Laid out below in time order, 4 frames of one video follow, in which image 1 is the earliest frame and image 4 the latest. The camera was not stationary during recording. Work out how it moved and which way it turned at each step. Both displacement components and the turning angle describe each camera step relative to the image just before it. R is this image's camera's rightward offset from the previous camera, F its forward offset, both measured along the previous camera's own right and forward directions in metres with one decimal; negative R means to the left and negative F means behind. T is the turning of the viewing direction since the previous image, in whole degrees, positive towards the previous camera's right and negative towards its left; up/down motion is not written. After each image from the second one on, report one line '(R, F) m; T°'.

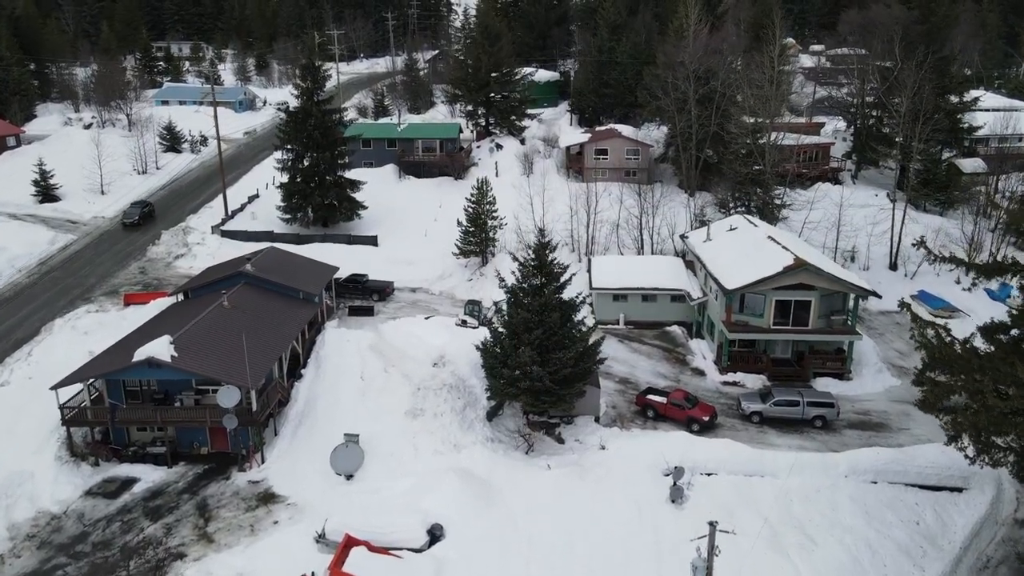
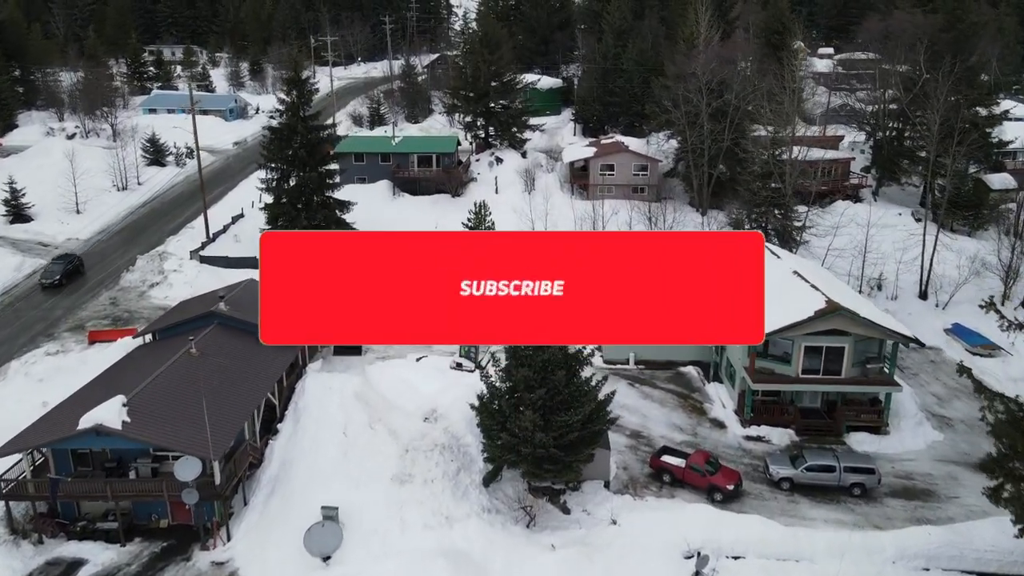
(+0.1, +2.3) m; 0°
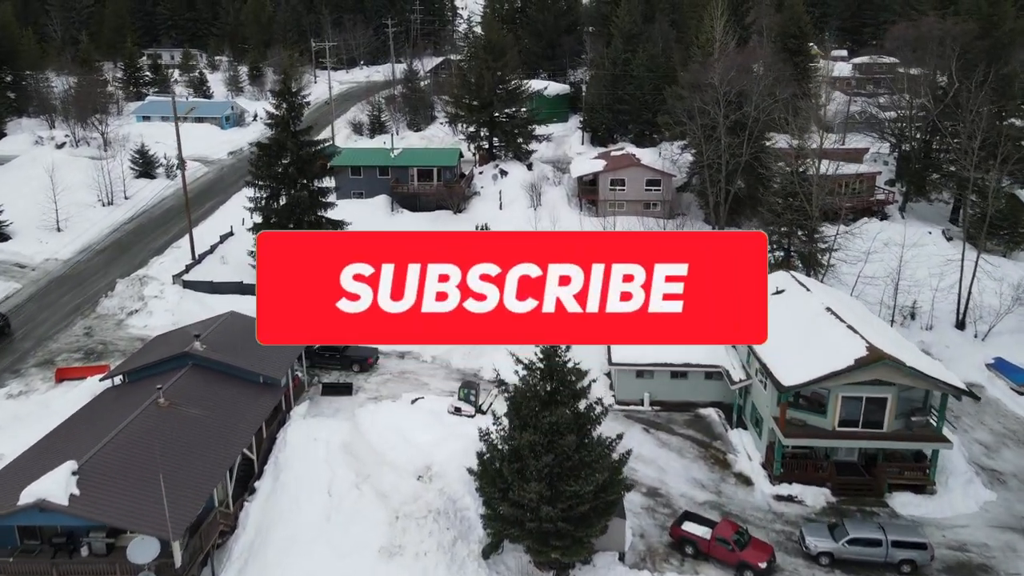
(+0.1, +2.1) m; 0°
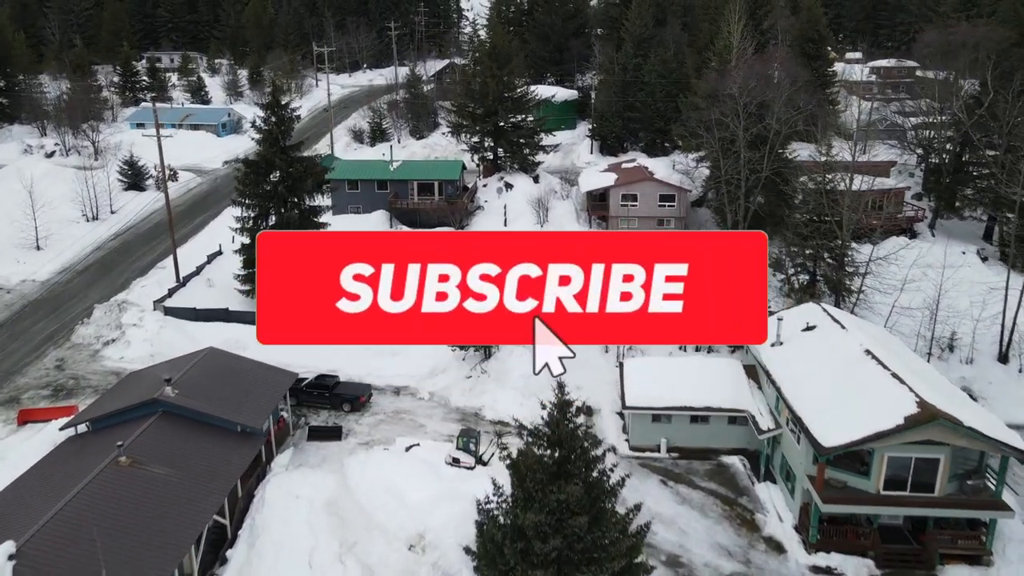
(+0.1, +2.1) m; 0°
